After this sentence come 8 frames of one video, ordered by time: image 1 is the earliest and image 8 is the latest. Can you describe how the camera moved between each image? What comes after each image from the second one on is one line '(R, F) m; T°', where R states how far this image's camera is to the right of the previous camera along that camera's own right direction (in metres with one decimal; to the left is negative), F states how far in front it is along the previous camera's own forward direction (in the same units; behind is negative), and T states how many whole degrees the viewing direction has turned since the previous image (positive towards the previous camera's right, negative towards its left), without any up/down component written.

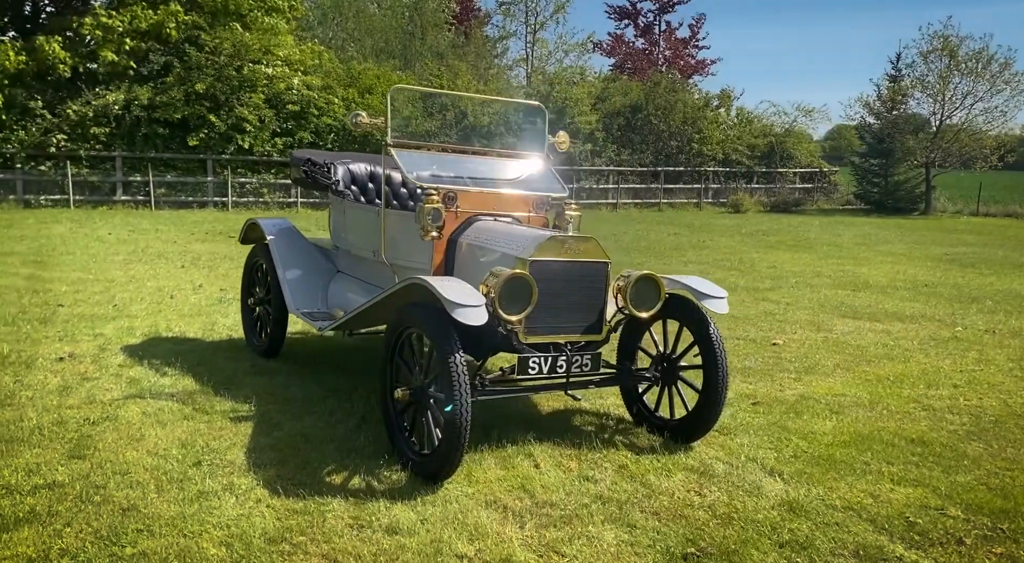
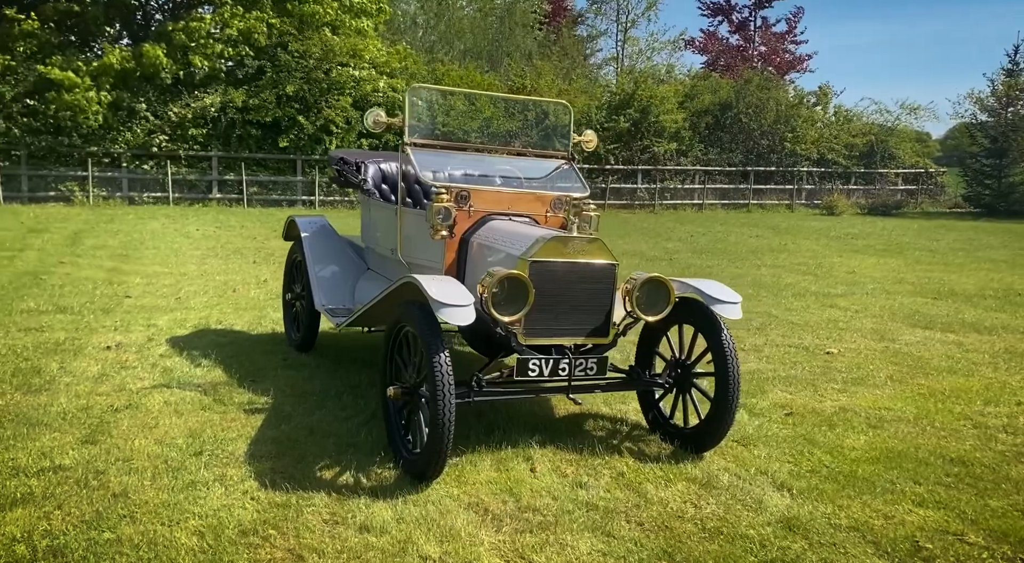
(+0.5, +0.1) m; -6°
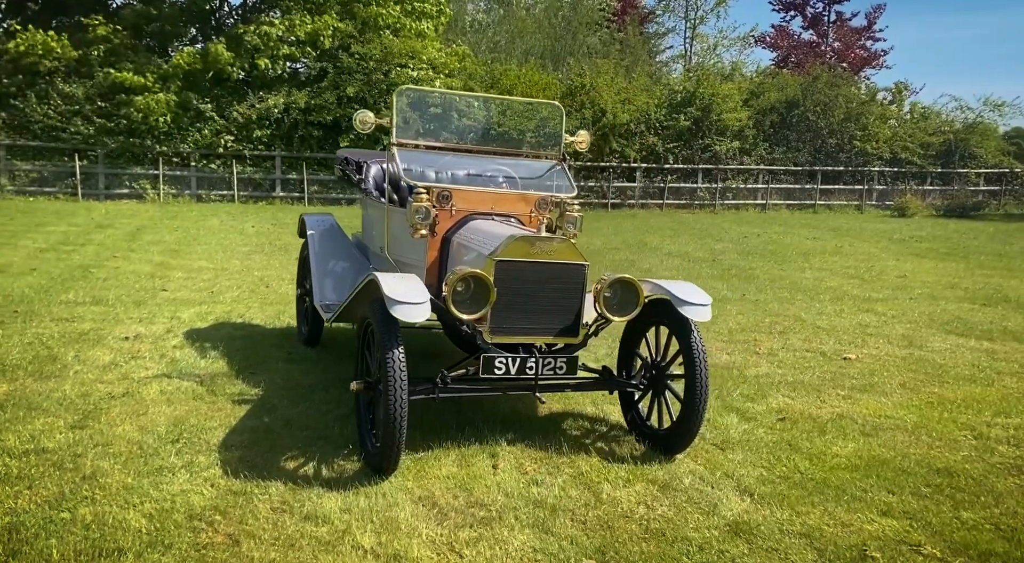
(+0.6, 0.0) m; -5°
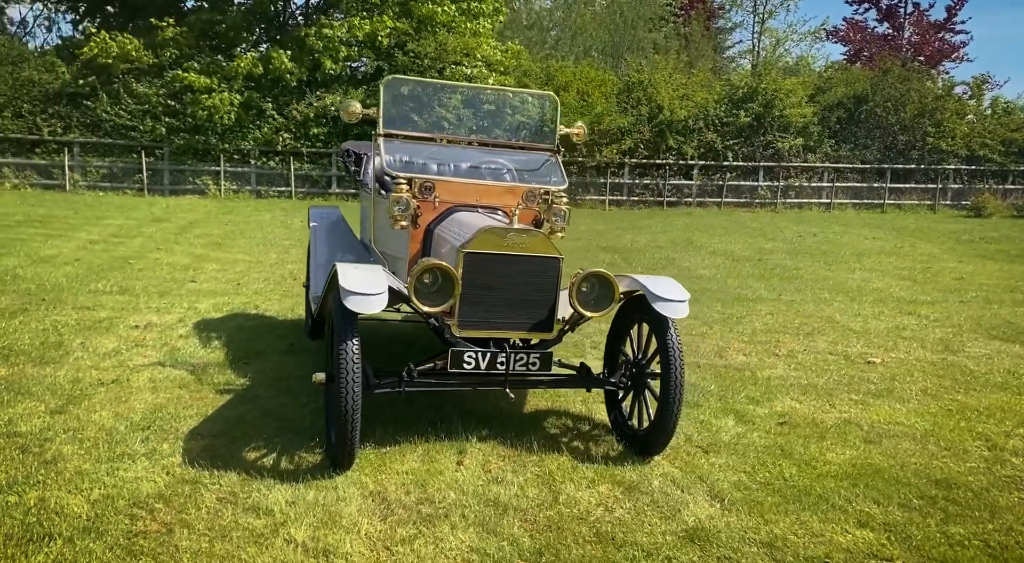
(+0.5, +0.1) m; -5°
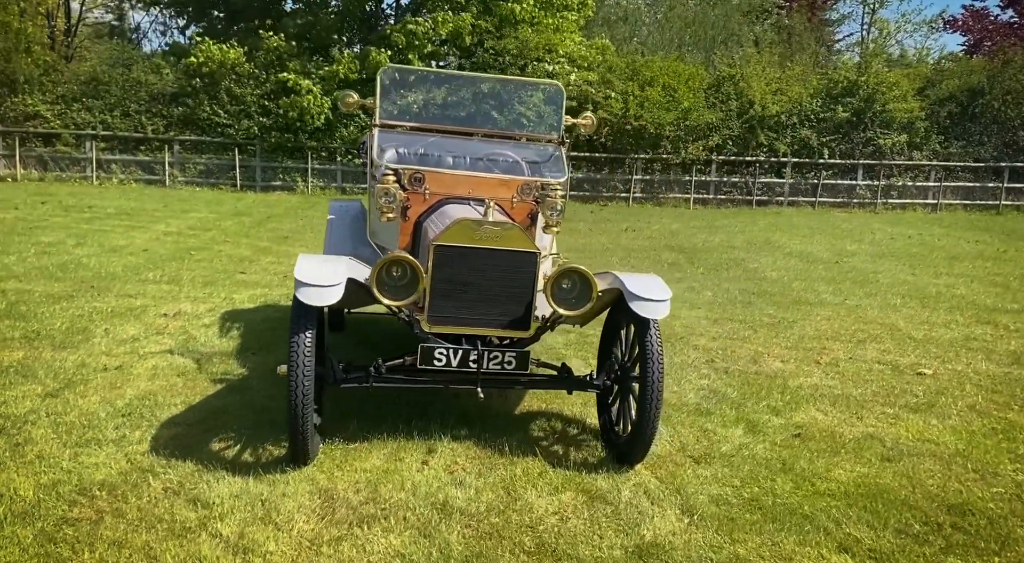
(+0.6, +0.2) m; -7°
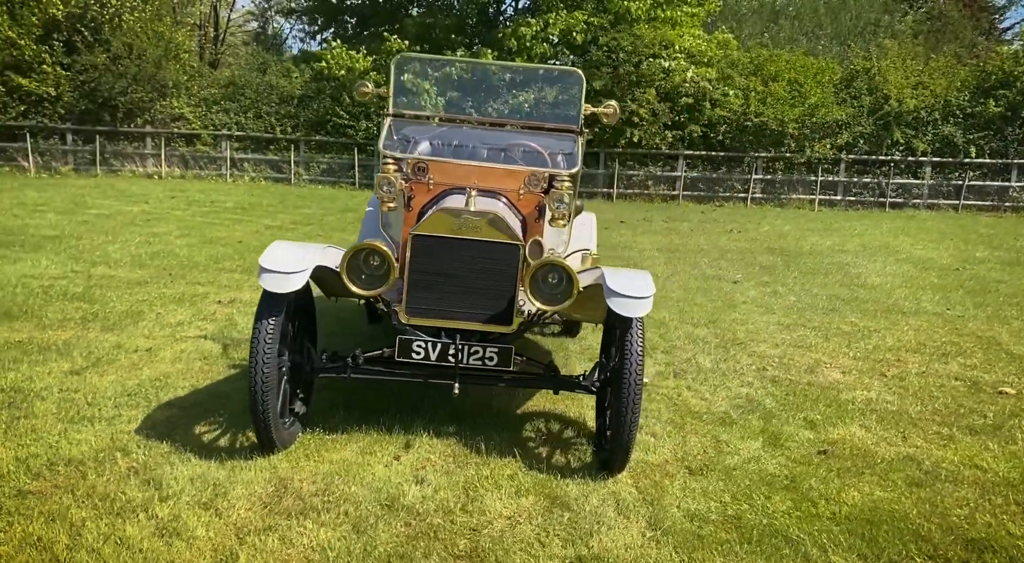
(+0.7, +0.2) m; -9°
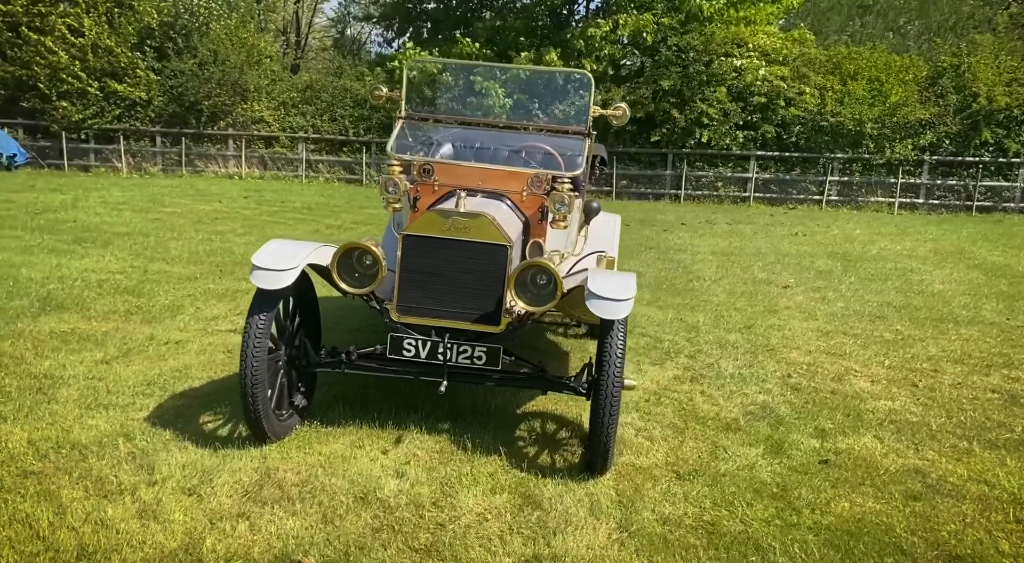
(+0.5, 0.0) m; -6°
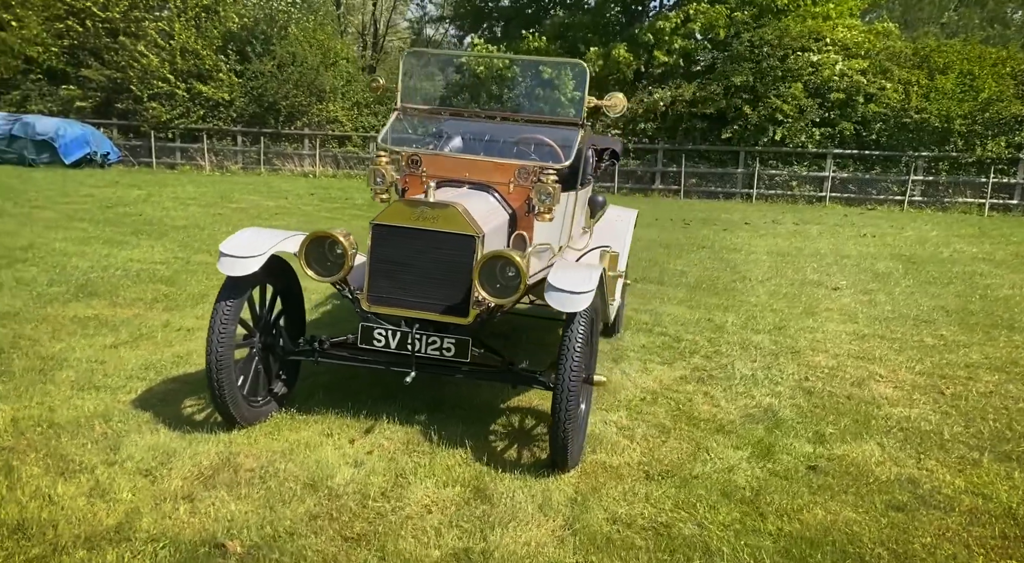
(+0.6, +0.1) m; -6°
